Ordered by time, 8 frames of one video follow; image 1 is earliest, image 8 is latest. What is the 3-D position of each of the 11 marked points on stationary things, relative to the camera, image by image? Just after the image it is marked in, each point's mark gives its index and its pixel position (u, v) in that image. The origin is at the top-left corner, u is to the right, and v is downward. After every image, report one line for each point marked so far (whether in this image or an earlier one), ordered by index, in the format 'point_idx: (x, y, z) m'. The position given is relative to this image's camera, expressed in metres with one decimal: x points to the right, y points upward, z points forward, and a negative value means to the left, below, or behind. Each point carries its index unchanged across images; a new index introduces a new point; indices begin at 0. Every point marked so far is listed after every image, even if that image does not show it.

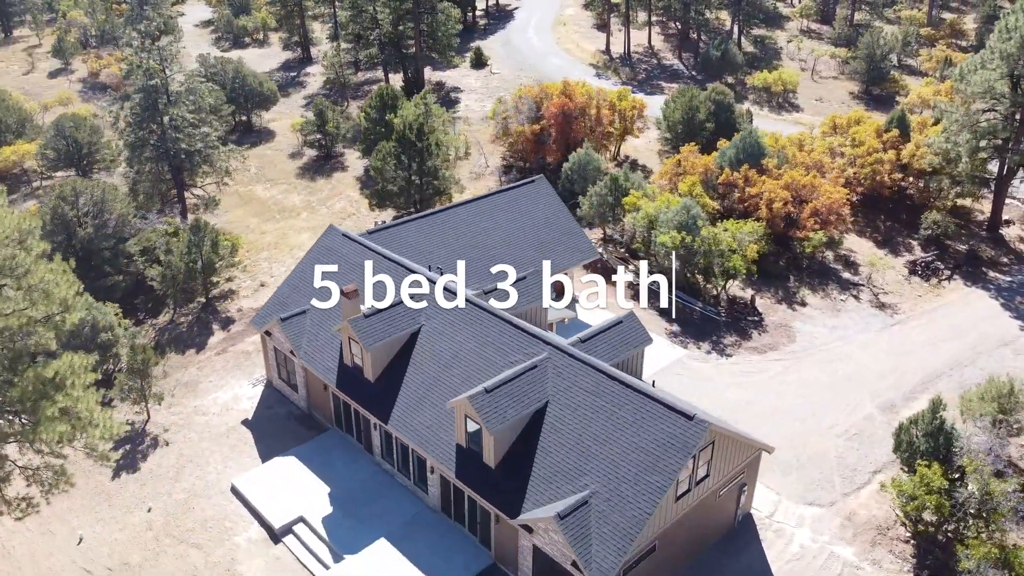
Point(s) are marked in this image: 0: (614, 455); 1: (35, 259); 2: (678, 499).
0: (+2.3, -3.8, +18.0) m
1: (-11.1, +0.6, +18.4) m
2: (+3.7, -4.8, +18.1) m
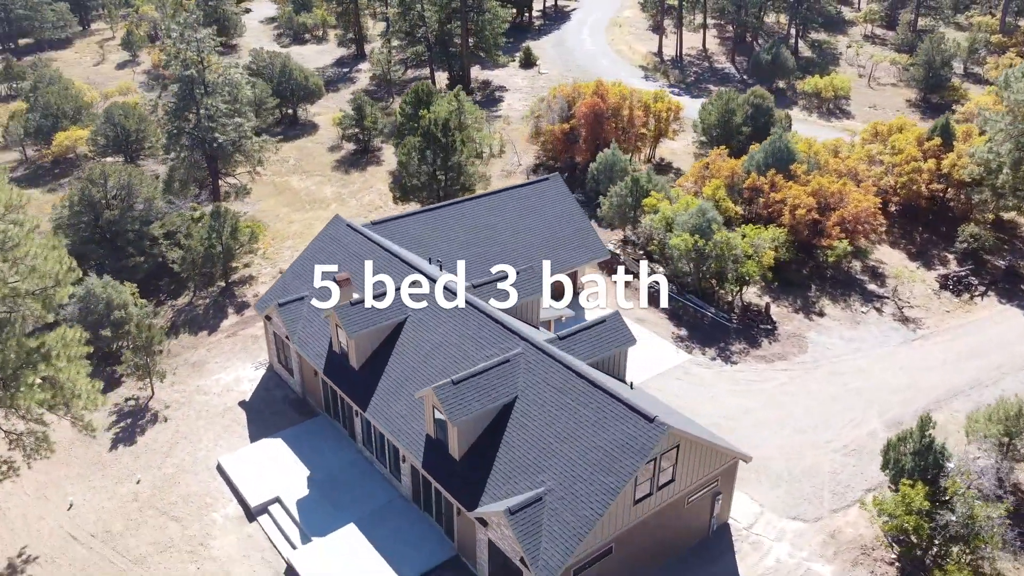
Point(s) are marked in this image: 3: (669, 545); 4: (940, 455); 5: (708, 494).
0: (+1.3, -3.7, +17.8) m
1: (-11.7, +1.3, +19.3) m
2: (+2.8, -4.7, +17.8) m
3: (+3.8, -6.3, +19.6) m
4: (+10.2, -4.0, +19.3) m
5: (+4.8, -5.1, +19.8) m
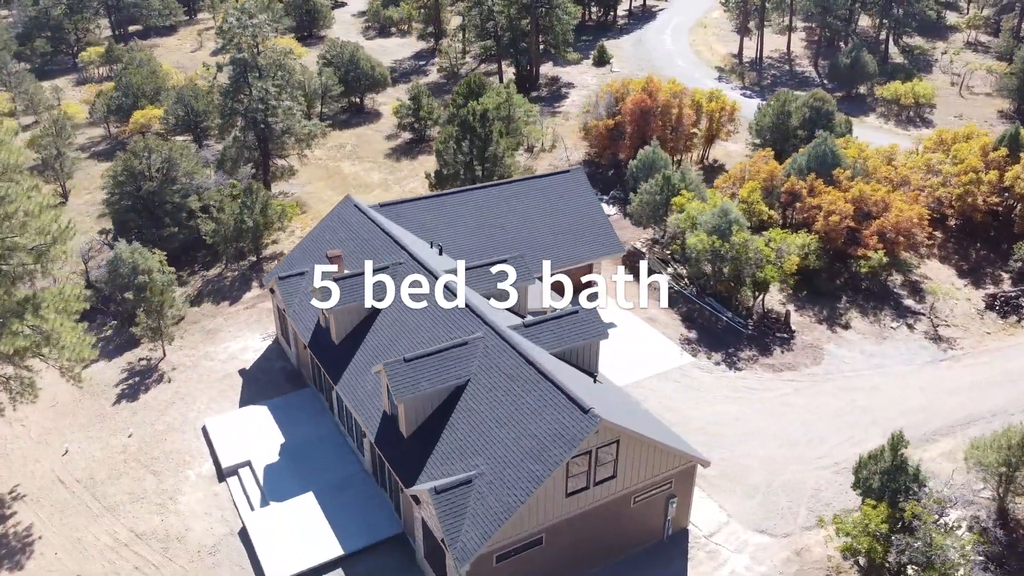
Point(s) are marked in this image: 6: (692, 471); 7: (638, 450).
0: (-0.1, -3.3, +17.6) m
1: (-12.5, +2.4, +20.7) m
2: (+1.3, -4.5, +17.4) m
3: (+2.4, -6.1, +19.1) m
4: (+8.8, -4.2, +18.0) m
5: (+3.6, -4.9, +19.2) m
6: (+4.3, -4.4, +19.3) m
7: (+2.8, -3.6, +17.9) m
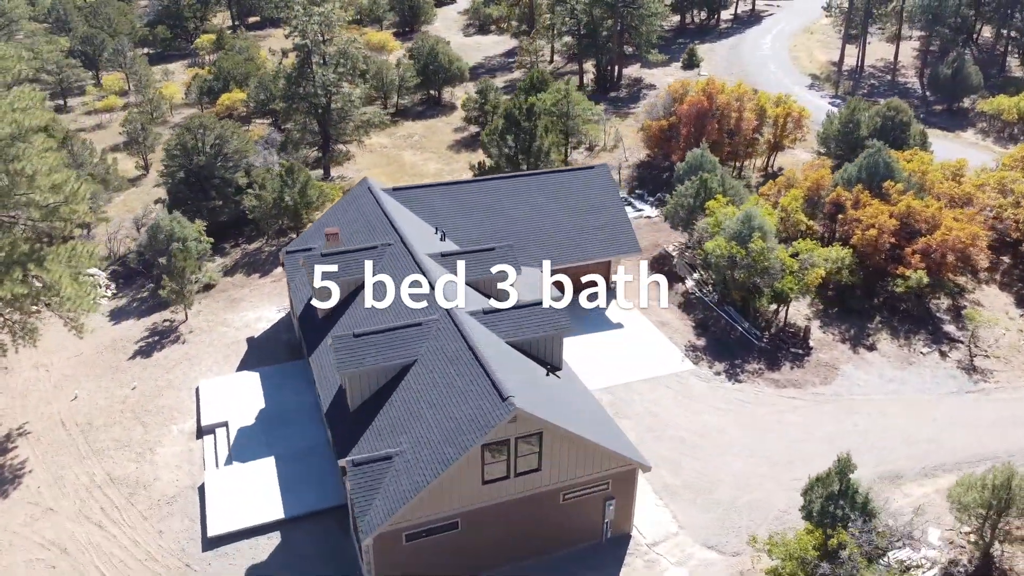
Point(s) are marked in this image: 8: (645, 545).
0: (-1.7, -2.9, +17.6) m
1: (-13.1, +3.7, +22.5) m
2: (-0.5, -4.2, +17.2) m
3: (+0.7, -5.9, +18.7) m
4: (+7.0, -4.5, +16.7) m
5: (+2.0, -4.8, +18.6) m
6: (+2.8, -4.3, +18.6) m
7: (+1.1, -3.5, +17.5) m
8: (+3.2, -6.2, +19.4) m
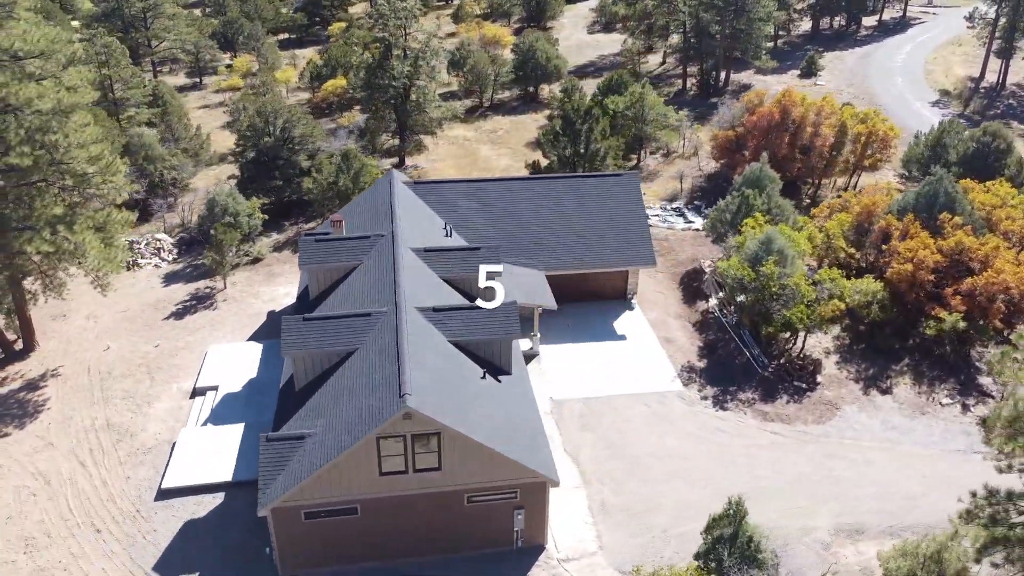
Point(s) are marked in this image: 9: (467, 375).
0: (-3.8, -2.7, +18.4) m
1: (-13.3, +5.0, +25.2) m
2: (-2.8, -4.1, +17.8) m
3: (-1.4, -5.9, +19.0) m
4: (+4.5, -5.1, +15.8) m
5: (-0.2, -5.0, +18.7) m
6: (+0.7, -4.6, +18.6) m
7: (-1.1, -3.6, +17.7) m
8: (+1.0, -6.5, +19.2) m
9: (-1.1, -2.1, +19.7) m
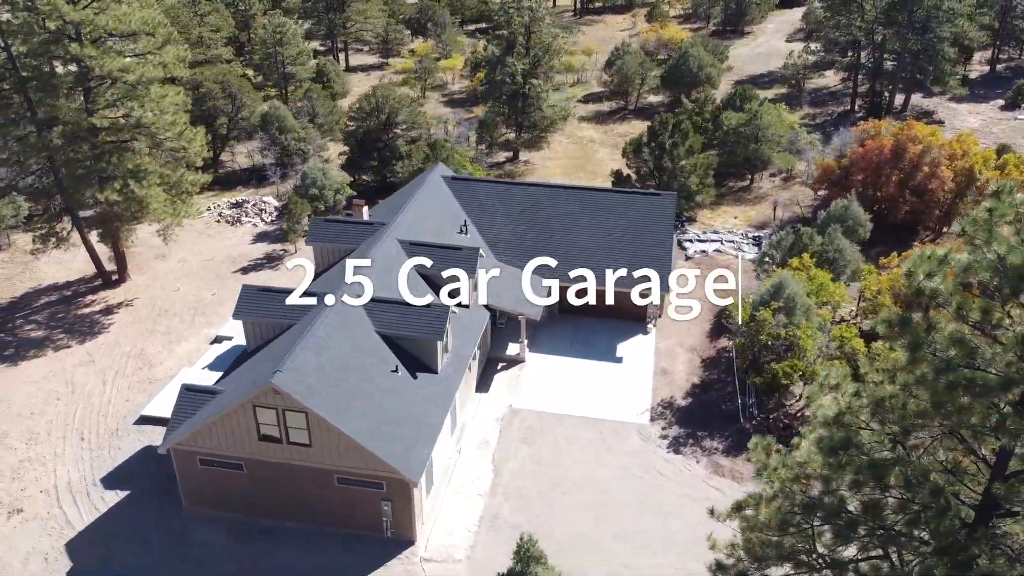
0: (-6.5, -2.2, +20.2) m
1: (-12.5, +6.8, +29.3) m
2: (-6.0, -3.7, +19.4) m
3: (-4.6, -5.7, +20.3) m
4: (+0.2, -5.8, +15.5) m
5: (-3.4, -5.0, +19.6) m
6: (-2.6, -4.7, +19.2) m
7: (-4.3, -3.4, +18.8) m
8: (-2.3, -6.6, +19.8) m
9: (-3.6, -2.0, +20.8) m
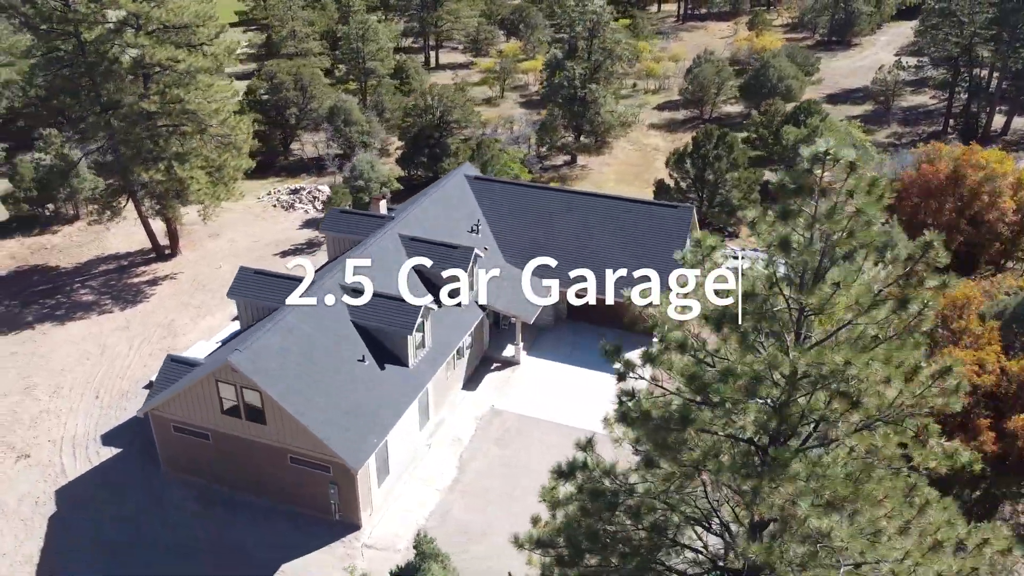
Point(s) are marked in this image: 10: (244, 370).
0: (-7.6, -1.7, +21.4) m
1: (-11.4, +7.7, +31.2) m
2: (-7.3, -3.2, +20.5) m
3: (-6.0, -5.3, +21.2) m
4: (-2.0, -5.8, +15.8) m
5: (-4.8, -4.7, +20.3) m
6: (-4.0, -4.5, +19.8) m
7: (-5.7, -3.1, +19.7) m
8: (-3.8, -6.4, +20.4) m
9: (-4.6, -1.7, +21.5) m
10: (-6.4, -1.9, +19.4) m
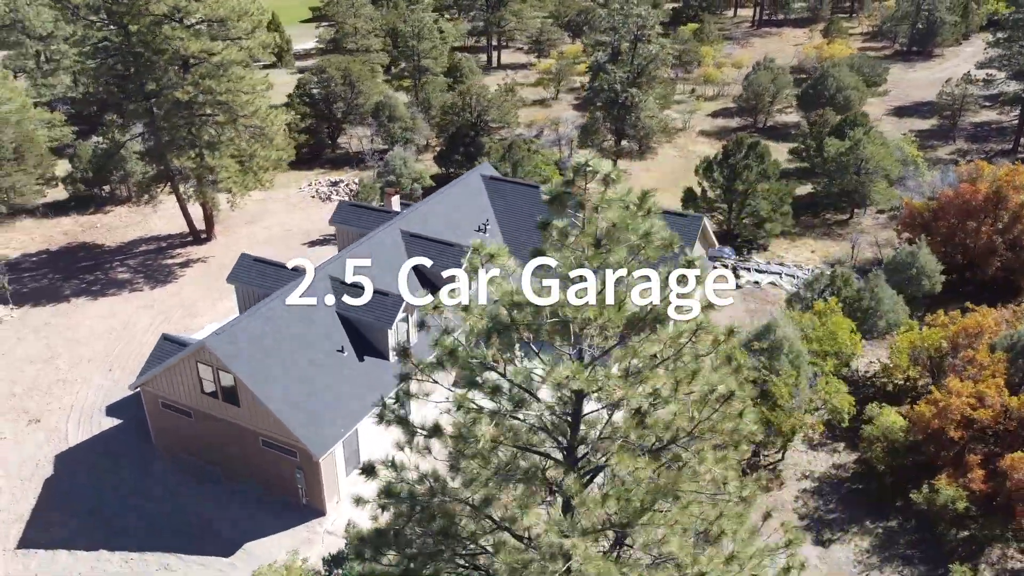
0: (-8.2, -1.3, +22.2) m
1: (-10.6, +8.3, +32.3) m
2: (-8.1, -2.8, +21.3) m
3: (-6.9, -5.0, +21.9) m
4: (-3.4, -5.6, +16.1) m
5: (-5.7, -4.4, +20.9) m
6: (-5.0, -4.3, +20.3) m
7: (-6.6, -2.7, +20.4) m
8: (-4.9, -6.2, +20.9) m
9: (-5.2, -1.5, +22.0) m
10: (-7.3, -1.5, +20.1) m
